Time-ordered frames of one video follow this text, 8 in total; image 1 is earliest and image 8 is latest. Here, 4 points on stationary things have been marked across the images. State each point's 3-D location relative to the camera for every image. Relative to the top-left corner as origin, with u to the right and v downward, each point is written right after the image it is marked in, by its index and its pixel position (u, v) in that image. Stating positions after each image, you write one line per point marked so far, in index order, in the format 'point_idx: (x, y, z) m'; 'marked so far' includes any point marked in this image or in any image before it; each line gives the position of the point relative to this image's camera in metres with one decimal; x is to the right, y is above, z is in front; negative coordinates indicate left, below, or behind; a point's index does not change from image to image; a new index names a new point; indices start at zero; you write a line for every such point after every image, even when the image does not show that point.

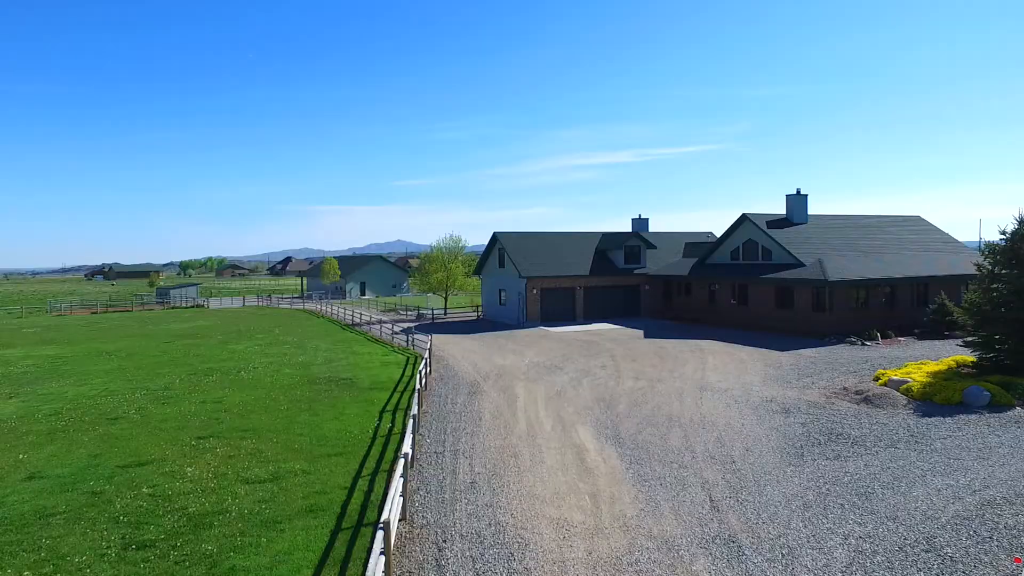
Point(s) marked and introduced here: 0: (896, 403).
0: (+8.7, -2.6, +15.6) m
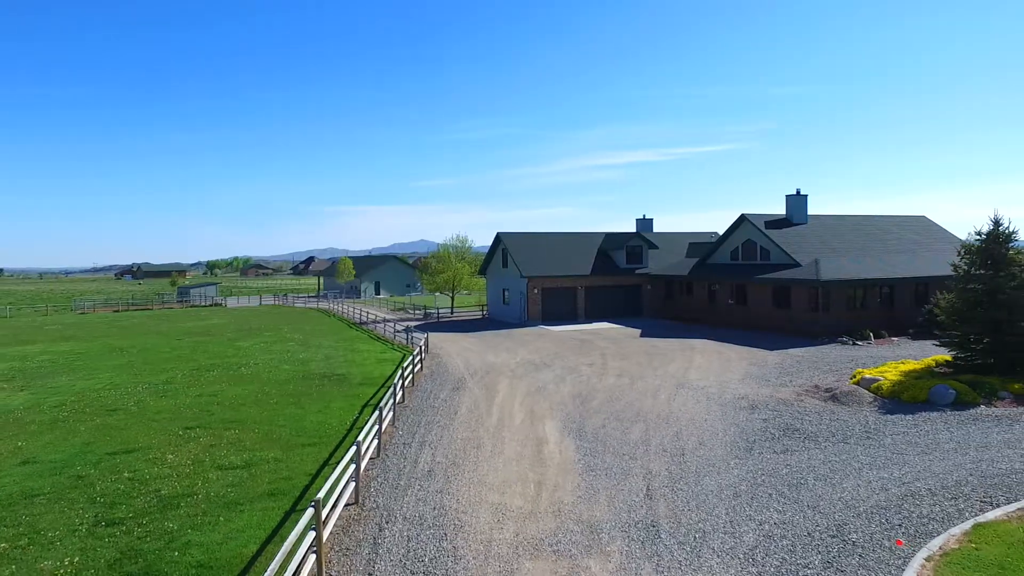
0: (+8.1, -2.6, +15.9) m
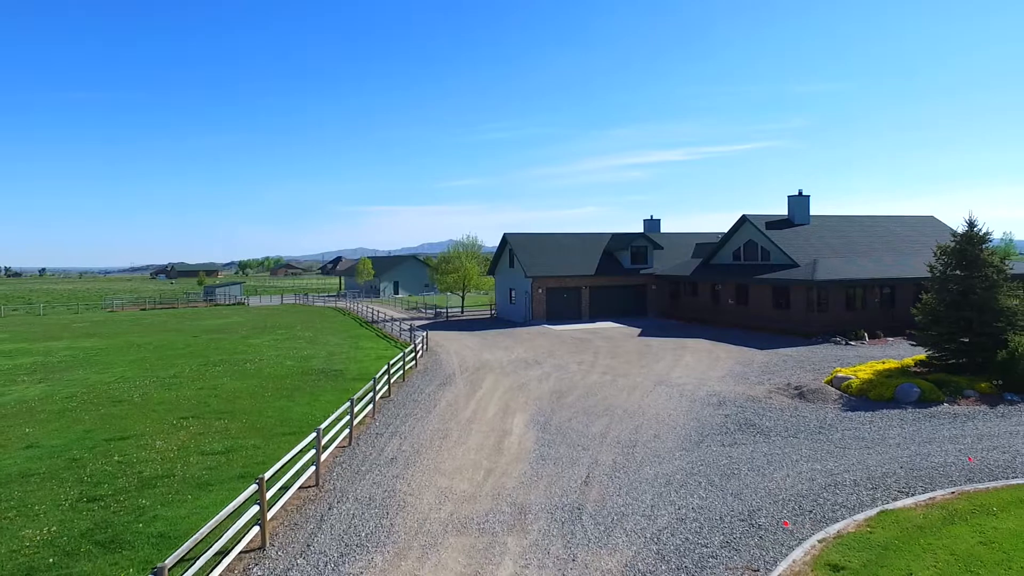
0: (+7.5, -2.6, +16.3) m
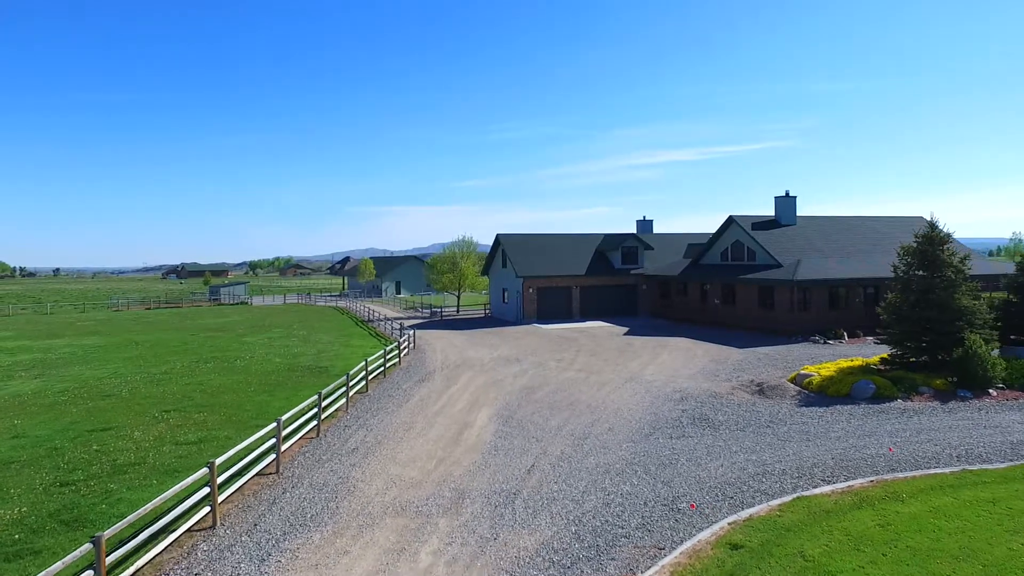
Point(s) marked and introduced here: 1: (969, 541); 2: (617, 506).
0: (+6.7, -2.6, +16.8) m
1: (+5.3, -3.0, +8.0) m
2: (+1.5, -3.0, +9.5) m
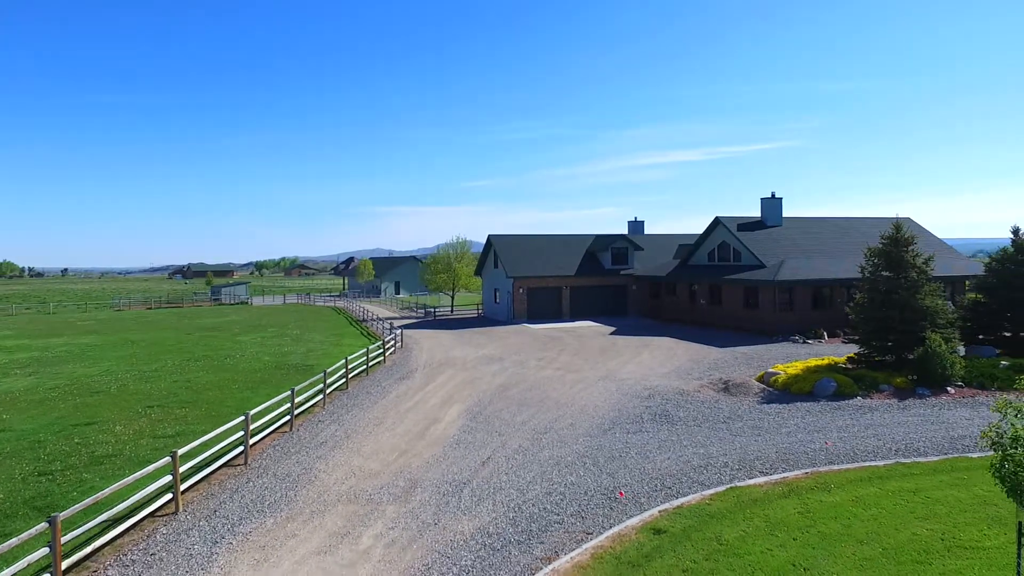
0: (+6.0, -2.6, +17.3) m
1: (+4.5, -3.0, +8.5) m
2: (+0.7, -3.0, +10.1) m
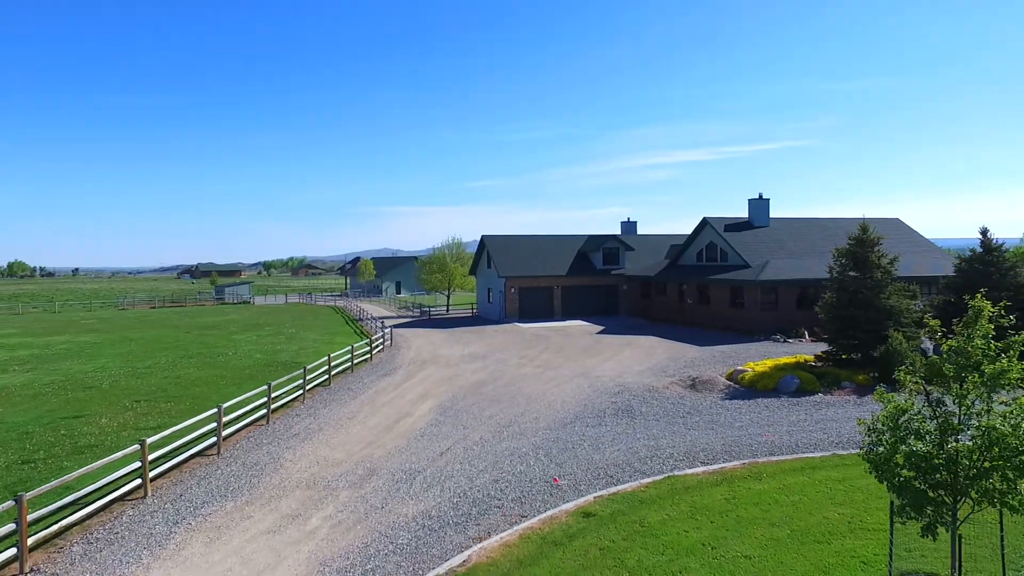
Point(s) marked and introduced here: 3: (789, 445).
0: (+5.3, -2.6, +17.8) m
1: (+3.7, -3.0, +9.0) m
2: (-0.1, -3.0, +10.6) m
3: (+5.0, -2.9, +12.4) m
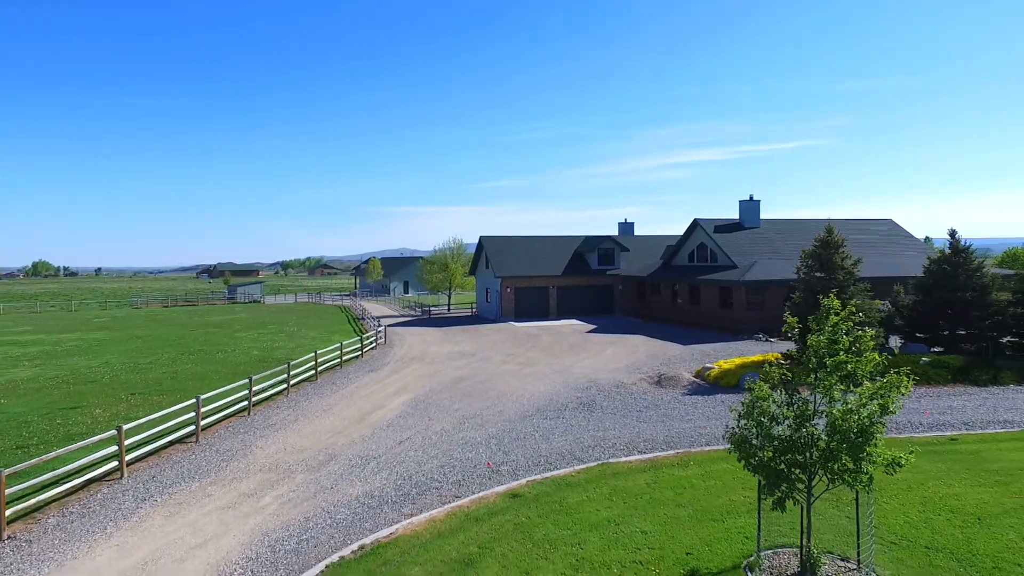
0: (+4.6, -2.6, +18.6) m
1: (+2.7, -3.0, +9.8) m
2: (-1.1, -3.0, +11.5) m
3: (+4.2, -2.9, +13.2) m
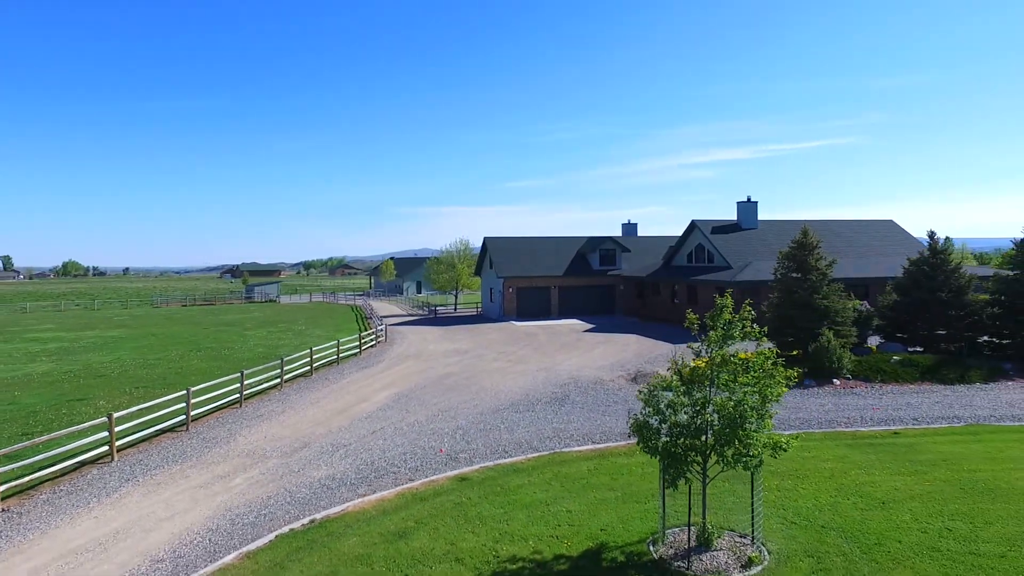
0: (+4.0, -2.6, +19.2) m
1: (+1.9, -3.0, +10.5) m
2: (-1.8, -3.0, +12.4) m
3: (+3.5, -2.9, +13.9) m
